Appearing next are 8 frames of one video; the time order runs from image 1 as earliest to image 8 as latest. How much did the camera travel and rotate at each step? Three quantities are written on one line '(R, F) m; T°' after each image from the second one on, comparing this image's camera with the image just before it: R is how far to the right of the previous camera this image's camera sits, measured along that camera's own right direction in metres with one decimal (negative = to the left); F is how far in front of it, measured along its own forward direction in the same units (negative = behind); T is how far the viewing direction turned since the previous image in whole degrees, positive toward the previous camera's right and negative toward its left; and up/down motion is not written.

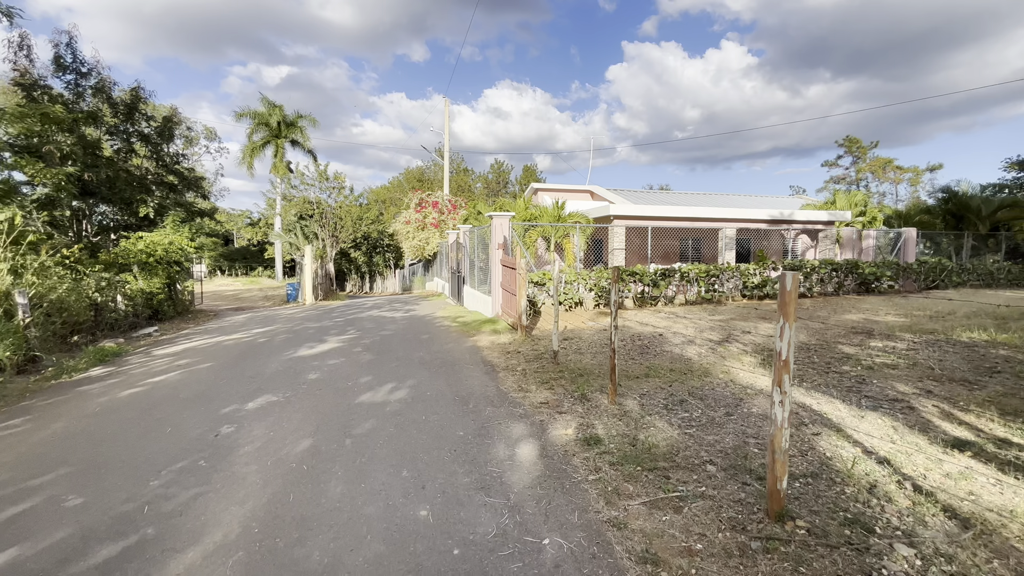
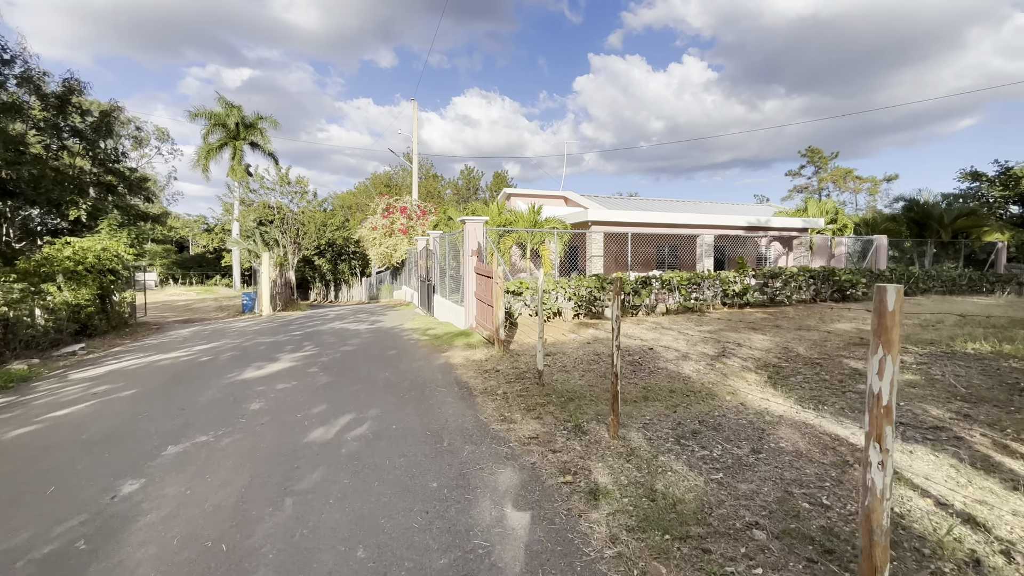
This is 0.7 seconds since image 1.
(-0.1, +0.7) m; +4°
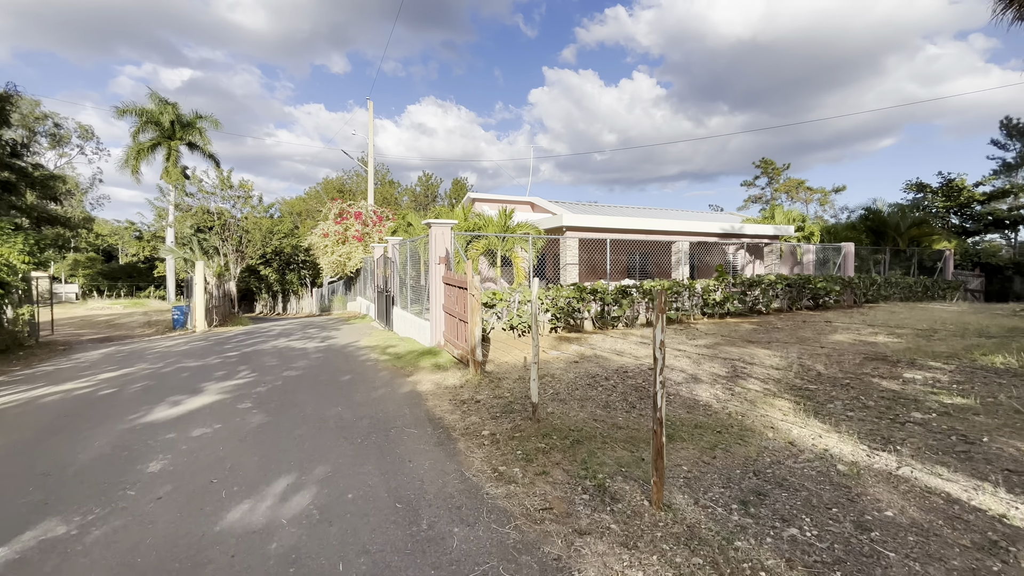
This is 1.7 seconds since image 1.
(-0.3, +1.0) m; +5°
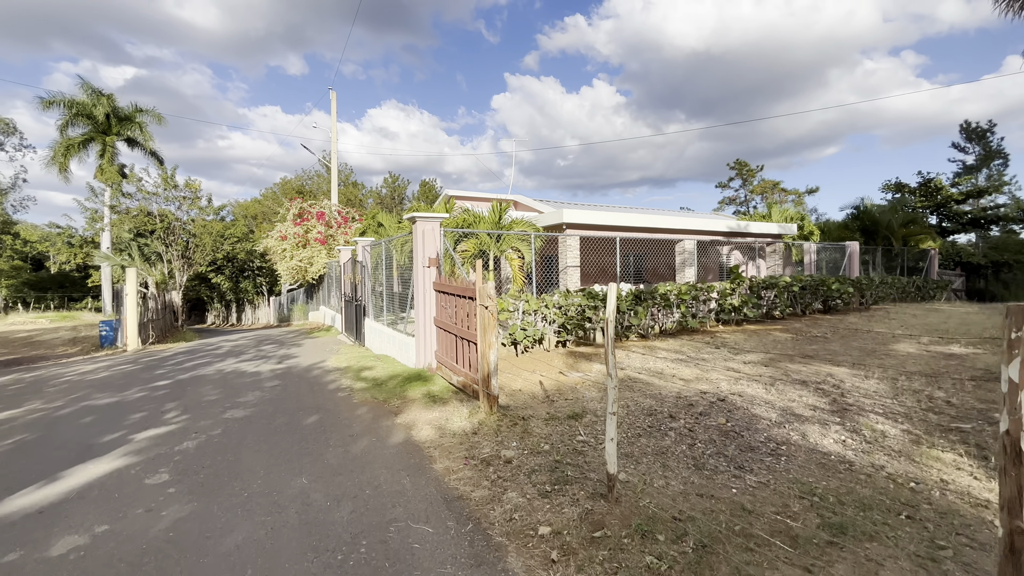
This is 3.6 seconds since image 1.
(-0.6, +1.6) m; +4°
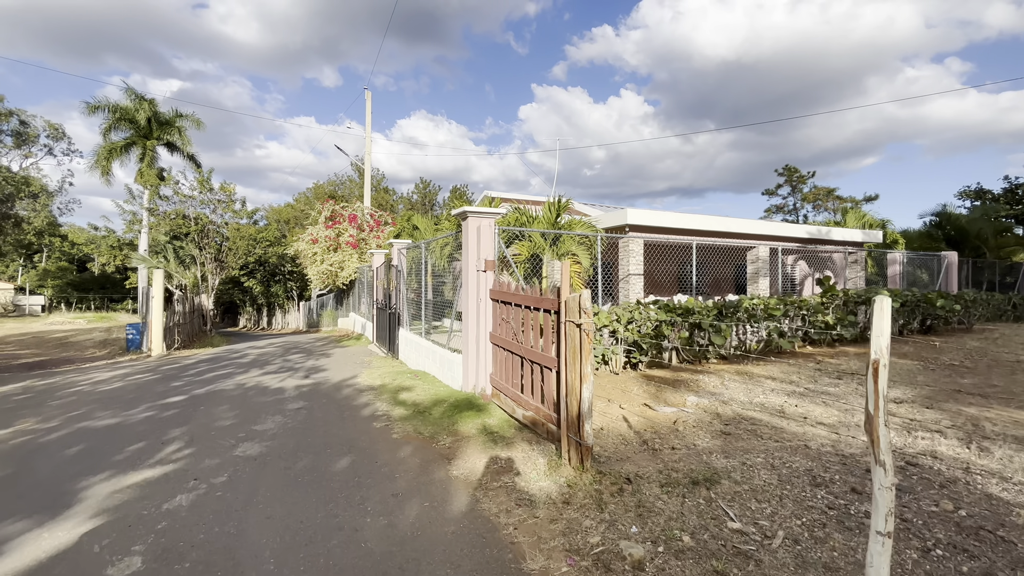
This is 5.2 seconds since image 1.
(-0.6, +1.2) m; -3°
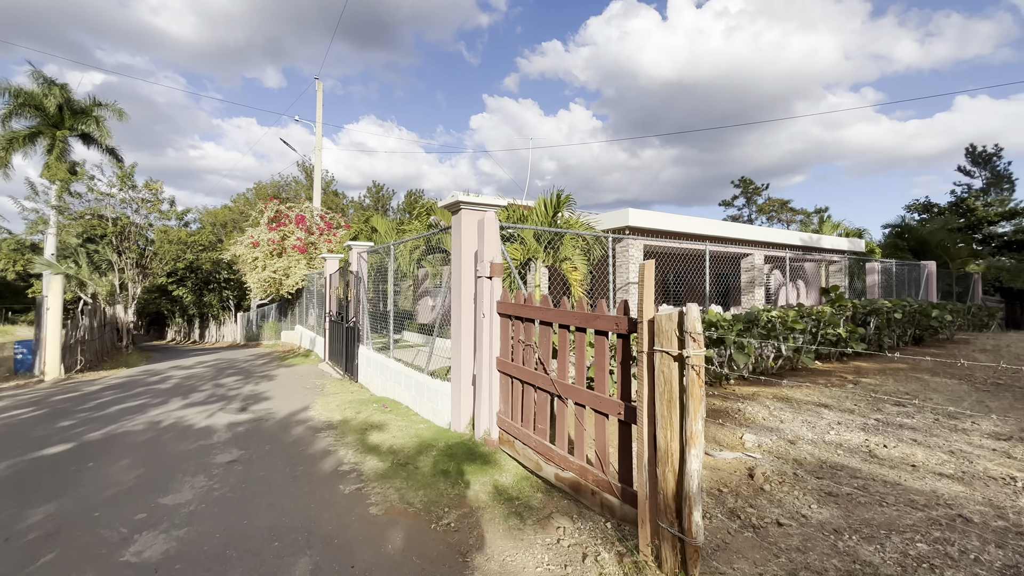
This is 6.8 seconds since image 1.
(-0.6, +1.3) m; +6°
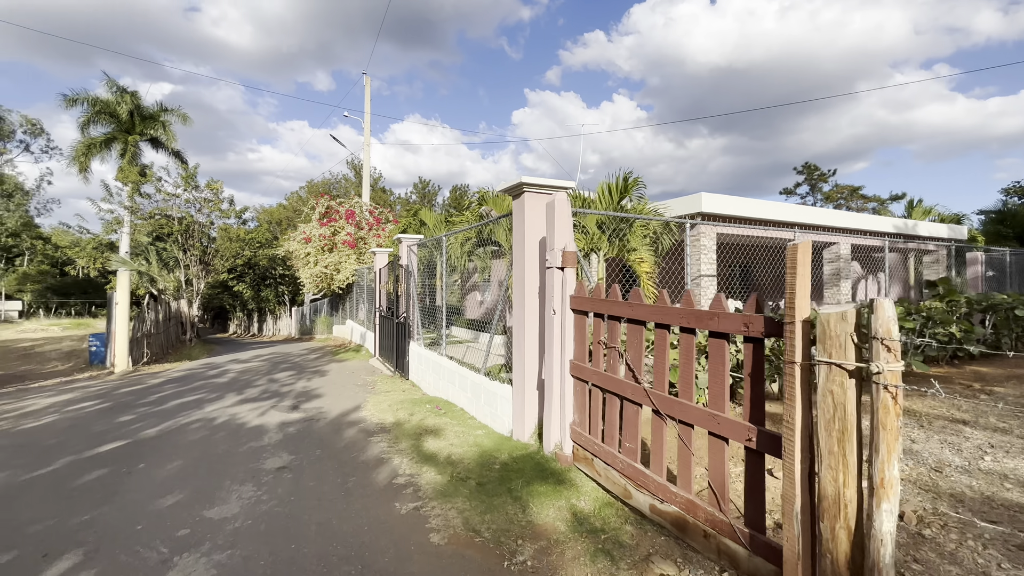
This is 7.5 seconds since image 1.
(-0.3, +0.5) m; -5°
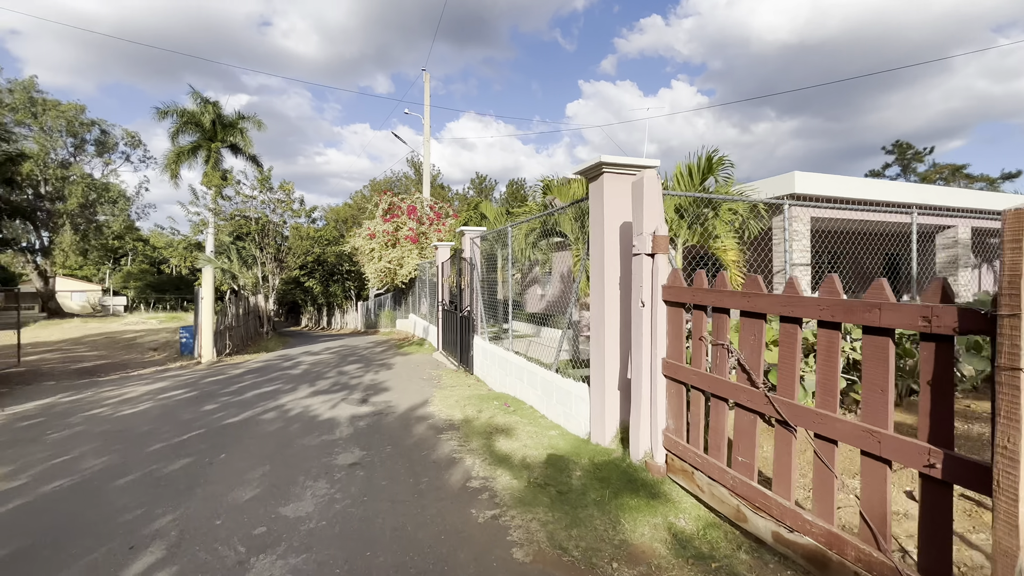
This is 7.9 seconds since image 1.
(-0.2, +0.3) m; -7°
